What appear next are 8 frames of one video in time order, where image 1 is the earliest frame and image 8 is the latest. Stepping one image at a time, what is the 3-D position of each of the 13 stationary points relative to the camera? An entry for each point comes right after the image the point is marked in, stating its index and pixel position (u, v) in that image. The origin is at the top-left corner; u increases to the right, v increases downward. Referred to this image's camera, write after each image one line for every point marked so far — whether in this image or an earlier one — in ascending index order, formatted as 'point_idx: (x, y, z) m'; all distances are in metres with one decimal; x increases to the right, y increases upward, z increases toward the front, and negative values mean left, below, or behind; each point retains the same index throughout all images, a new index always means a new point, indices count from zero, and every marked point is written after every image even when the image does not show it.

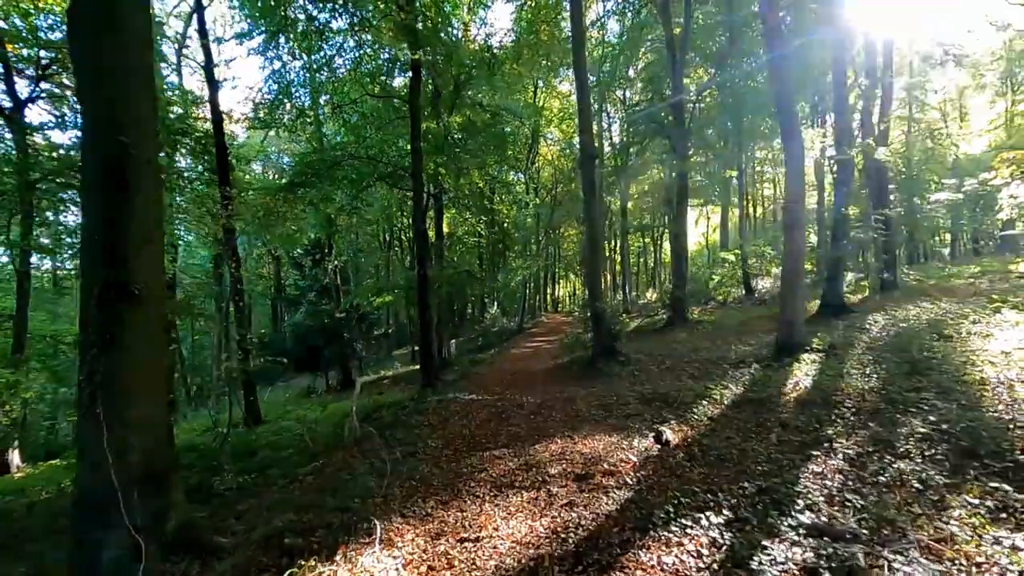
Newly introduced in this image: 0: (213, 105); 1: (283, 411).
0: (-6.7, +4.1, +12.1) m
1: (-5.9, -3.1, +13.7) m
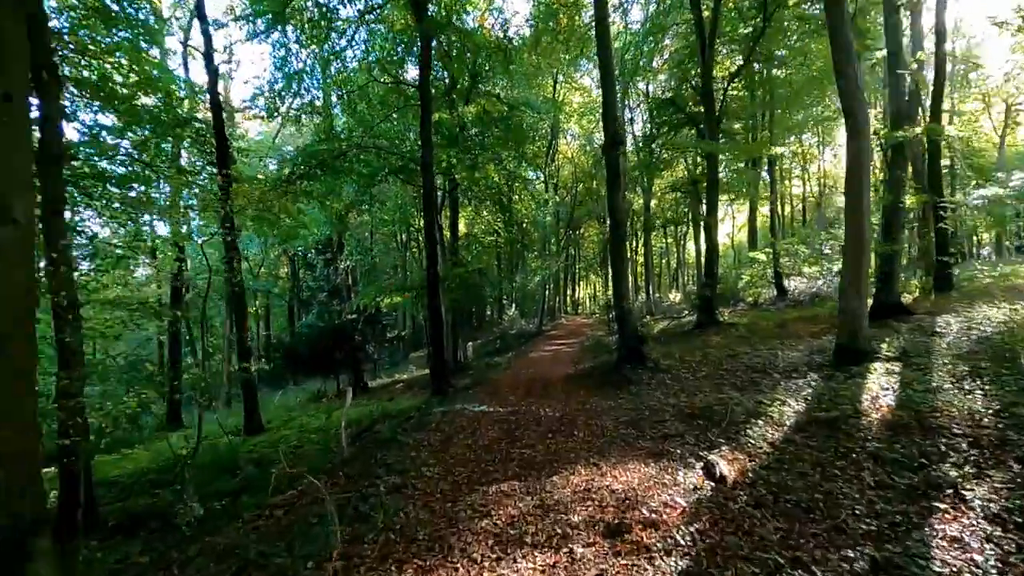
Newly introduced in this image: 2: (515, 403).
0: (-6.3, +4.1, +11.5) m
1: (-5.5, -3.1, +13.0) m
2: (0.0, -1.8, +8.1) m
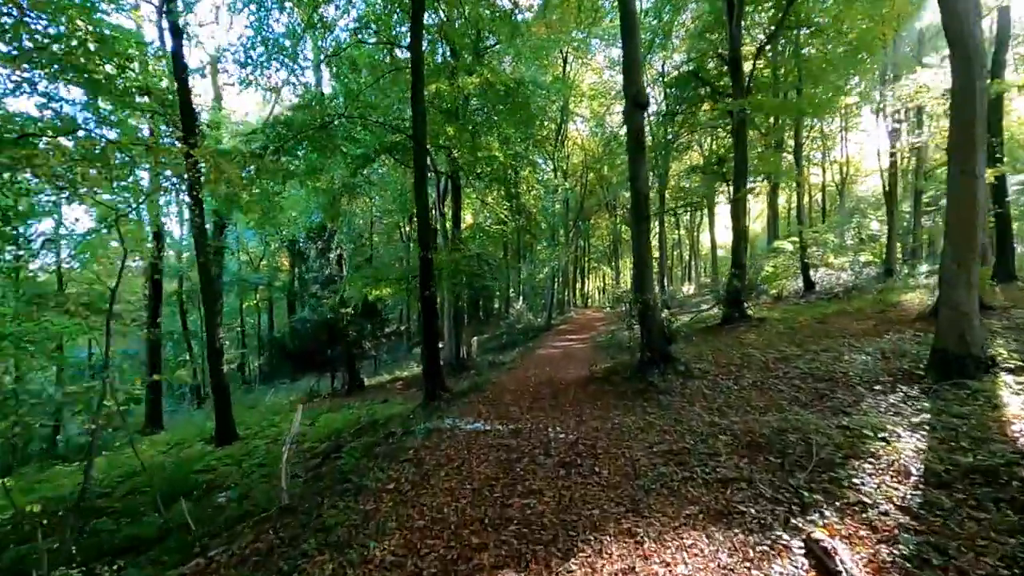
0: (-6.3, +4.3, +10.1) m
1: (-5.4, -2.9, +11.8) m
2: (+0.1, -1.7, +6.8) m
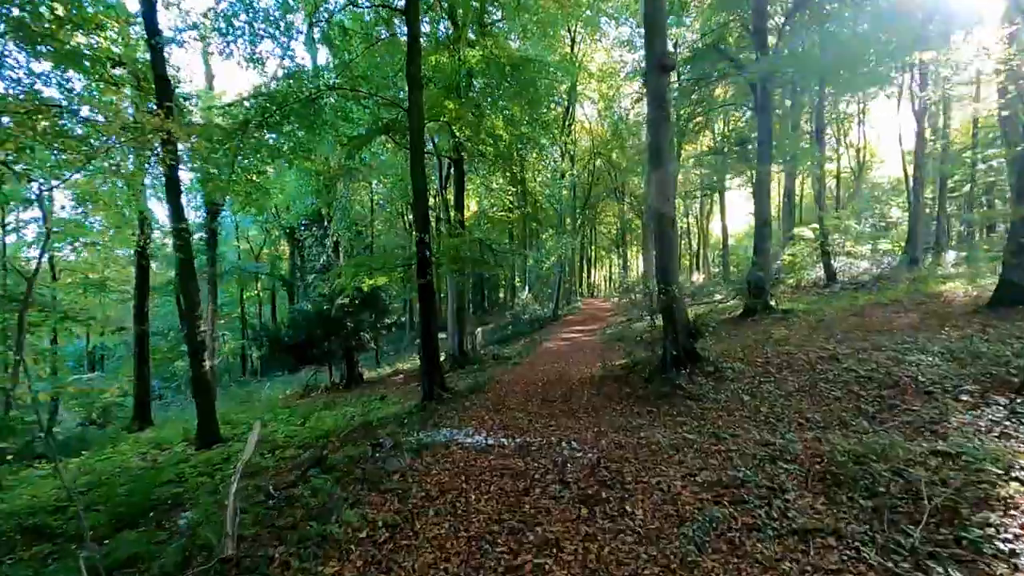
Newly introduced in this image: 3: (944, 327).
0: (-6.1, +4.5, +9.3) m
1: (-5.3, -2.7, +11.1) m
2: (+0.1, -1.5, +6.0) m
3: (+5.7, -0.5, +7.1) m
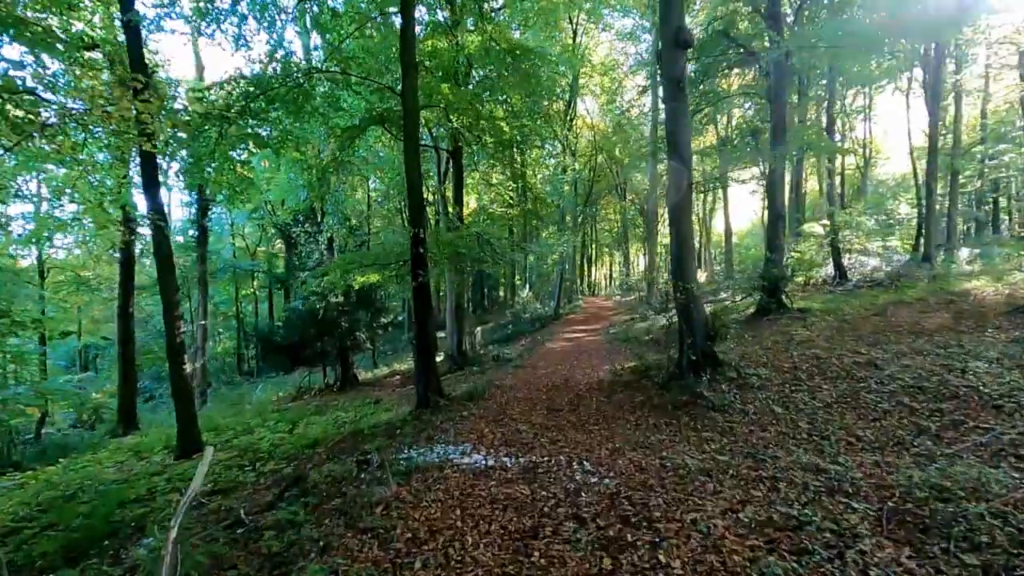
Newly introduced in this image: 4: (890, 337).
0: (-6.1, +4.5, +8.7) m
1: (-5.2, -2.7, +10.5) m
2: (+0.2, -1.5, +5.4) m
3: (+5.8, -0.5, +6.5) m
4: (+4.8, -0.6, +6.8) m
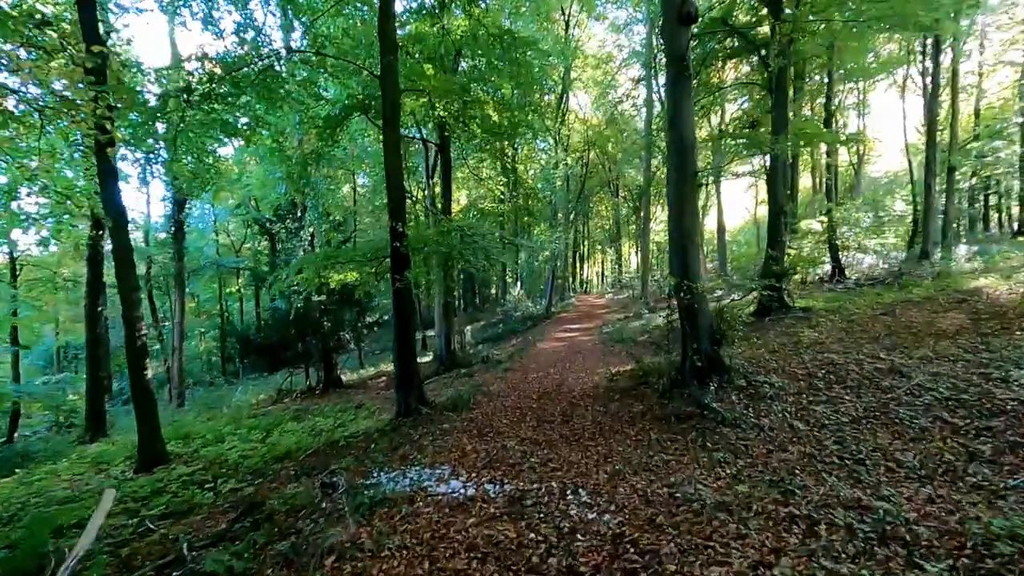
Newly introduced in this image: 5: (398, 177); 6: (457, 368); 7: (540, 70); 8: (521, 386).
0: (-6.3, +4.5, +8.0) m
1: (-5.4, -2.7, +9.8) m
2: (0.0, -1.5, +4.8) m
3: (+5.6, -0.5, +6.0) m
4: (+4.7, -0.6, +6.3) m
5: (-1.7, +1.6, +8.0) m
6: (-1.4, -2.0, +13.7) m
7: (+0.9, +6.5, +16.0) m
8: (+0.1, -1.5, +8.1) m
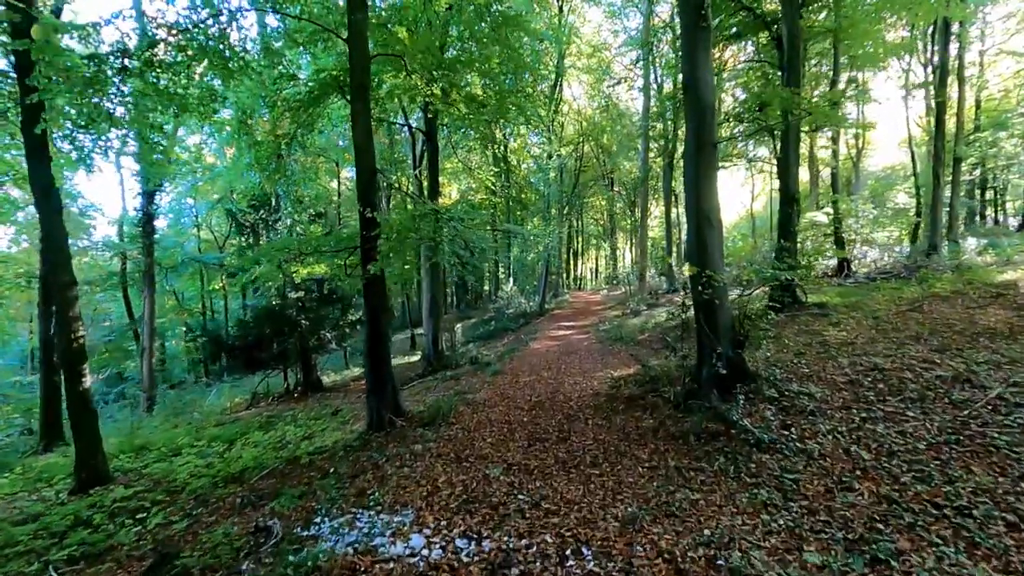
0: (-6.5, +4.6, +7.0) m
1: (-5.6, -2.6, +8.9) m
2: (-0.1, -1.5, +3.9) m
3: (+5.5, -0.4, +5.2) m
4: (+4.5, -0.5, +5.5) m
5: (-1.8, +1.7, +7.0) m
6: (-1.6, -1.9, +12.8) m
7: (+0.6, +6.6, +15.1) m
8: (0.0, -1.4, +7.2) m
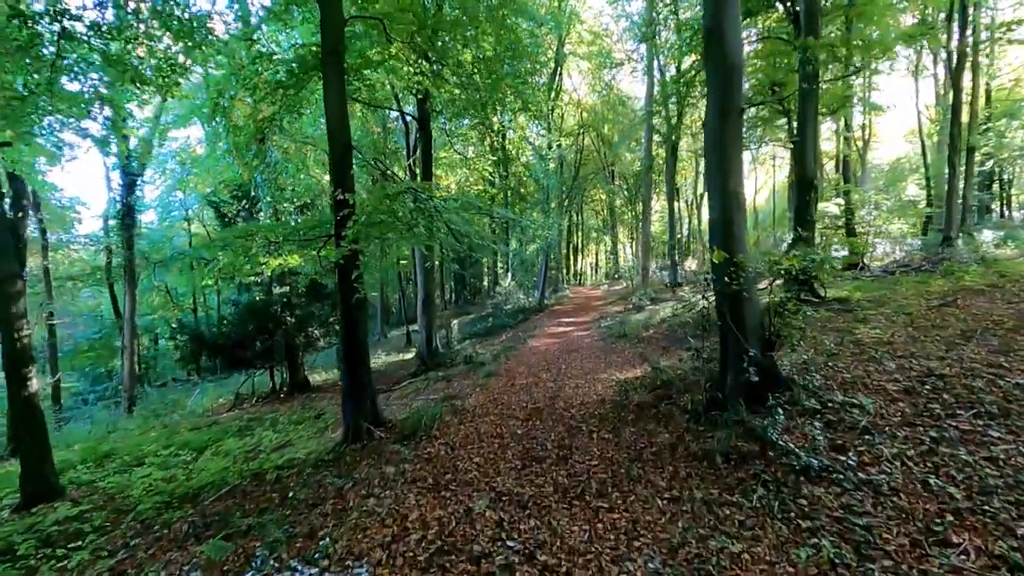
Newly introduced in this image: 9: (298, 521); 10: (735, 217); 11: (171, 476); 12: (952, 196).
0: (-6.5, +4.6, +6.2) m
1: (-5.7, -2.5, +8.2) m
2: (-0.1, -1.4, +3.2) m
3: (+5.4, -0.3, +4.5) m
4: (+4.5, -0.4, +4.8) m
5: (-1.9, +1.8, +6.3) m
6: (-1.7, -1.8, +12.1) m
7: (+0.5, +6.8, +14.3) m
8: (-0.1, -1.3, +6.5) m
9: (-1.4, -1.5, +3.7) m
10: (+1.7, +0.5, +4.1) m
11: (-4.0, -2.2, +6.3) m
12: (+14.1, +2.9, +17.2) m
